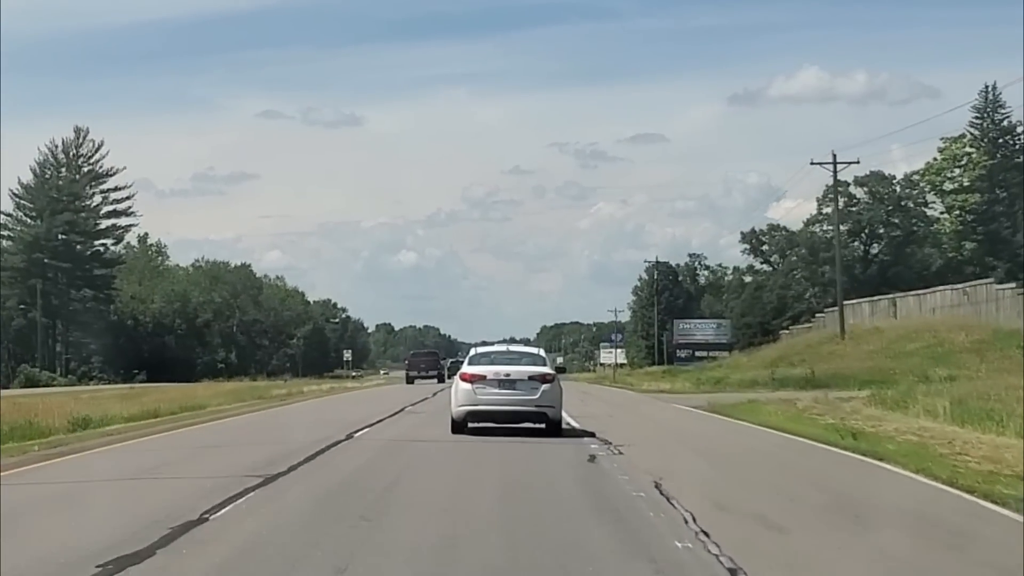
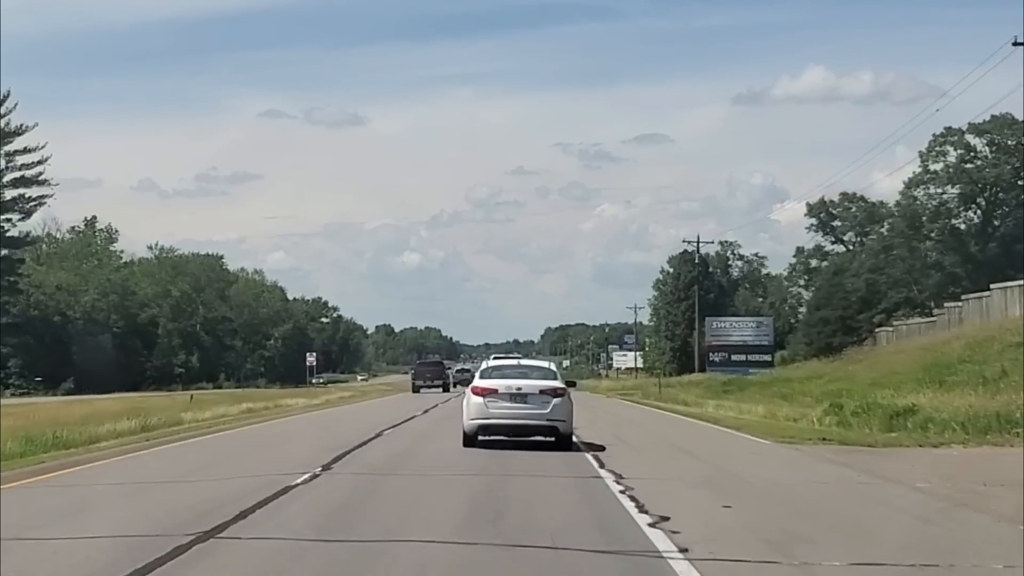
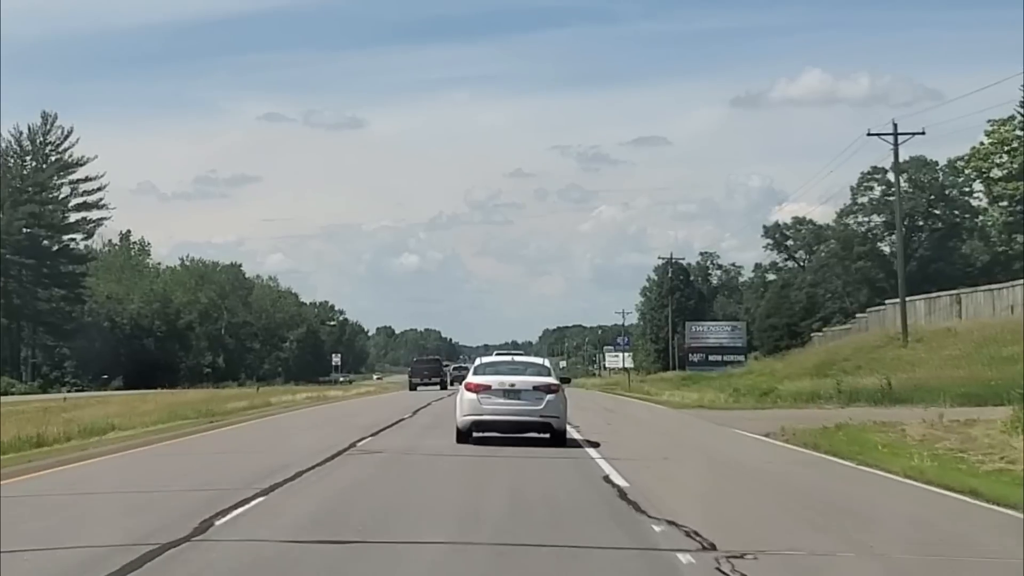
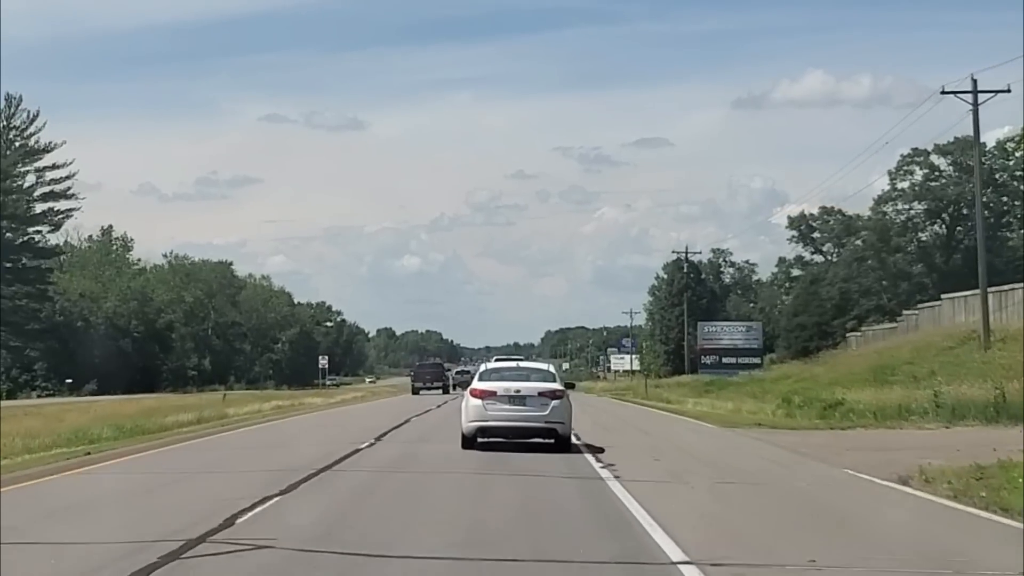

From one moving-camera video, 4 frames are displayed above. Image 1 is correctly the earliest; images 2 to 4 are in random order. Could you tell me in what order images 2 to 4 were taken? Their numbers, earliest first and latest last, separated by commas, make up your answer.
3, 4, 2
